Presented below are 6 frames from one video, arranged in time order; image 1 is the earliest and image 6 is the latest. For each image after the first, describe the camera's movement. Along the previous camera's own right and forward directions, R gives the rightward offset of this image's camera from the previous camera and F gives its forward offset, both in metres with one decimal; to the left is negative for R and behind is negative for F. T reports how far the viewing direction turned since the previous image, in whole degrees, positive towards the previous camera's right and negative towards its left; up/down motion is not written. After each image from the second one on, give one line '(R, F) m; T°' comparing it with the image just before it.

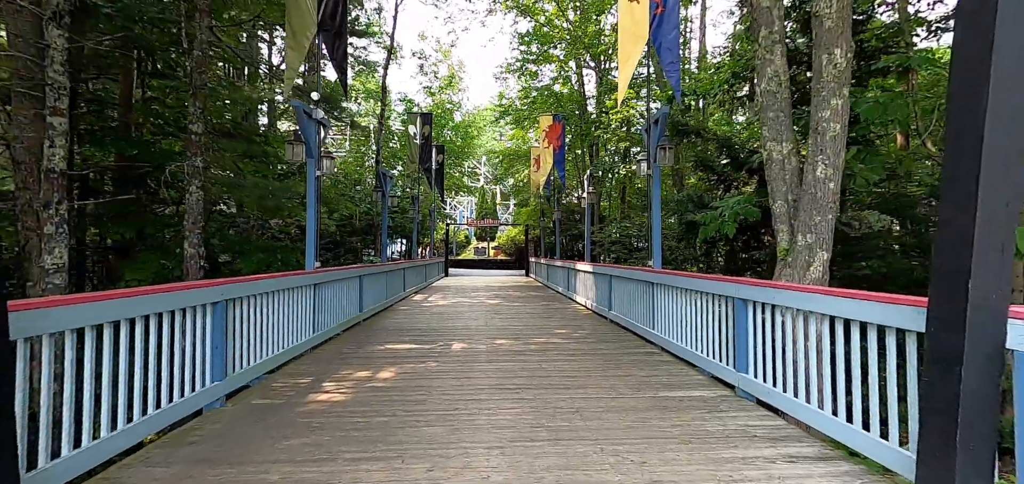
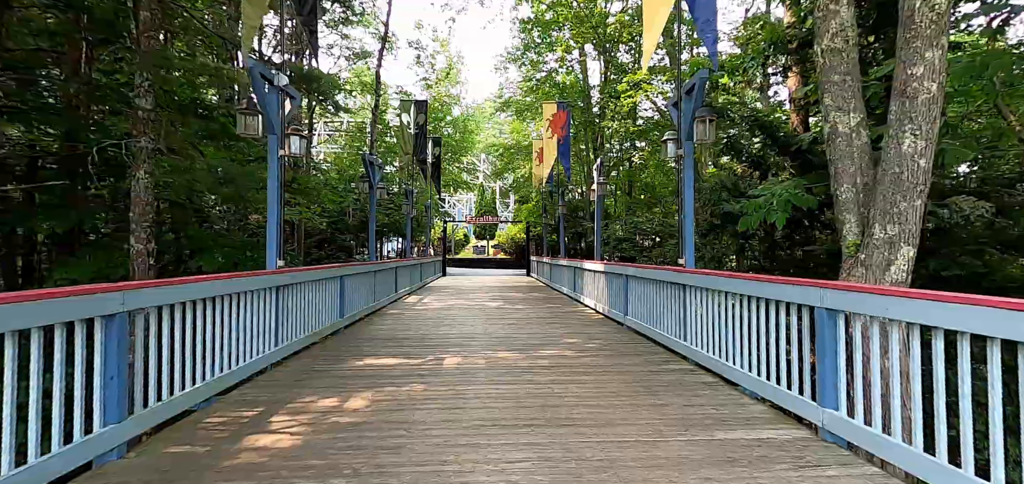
(0.0, +0.9) m; 0°
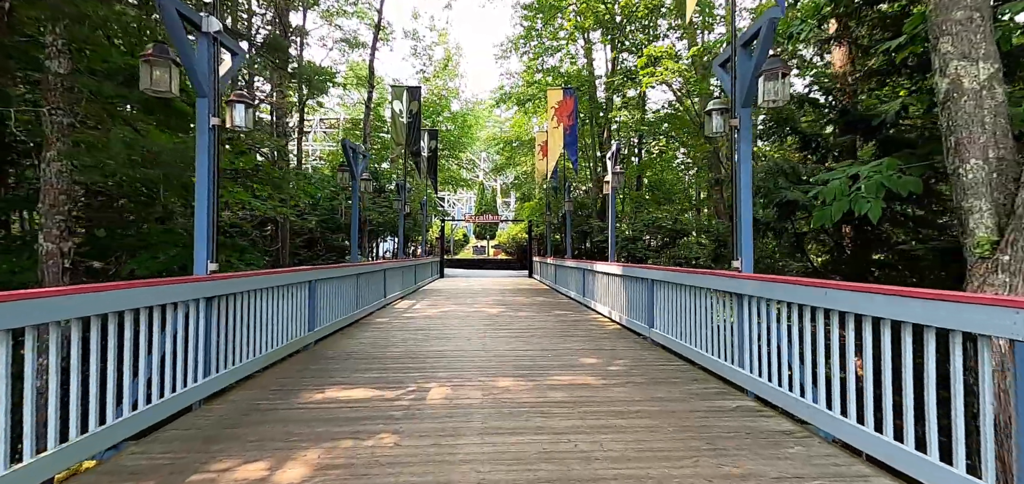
(0.0, +1.0) m; 0°
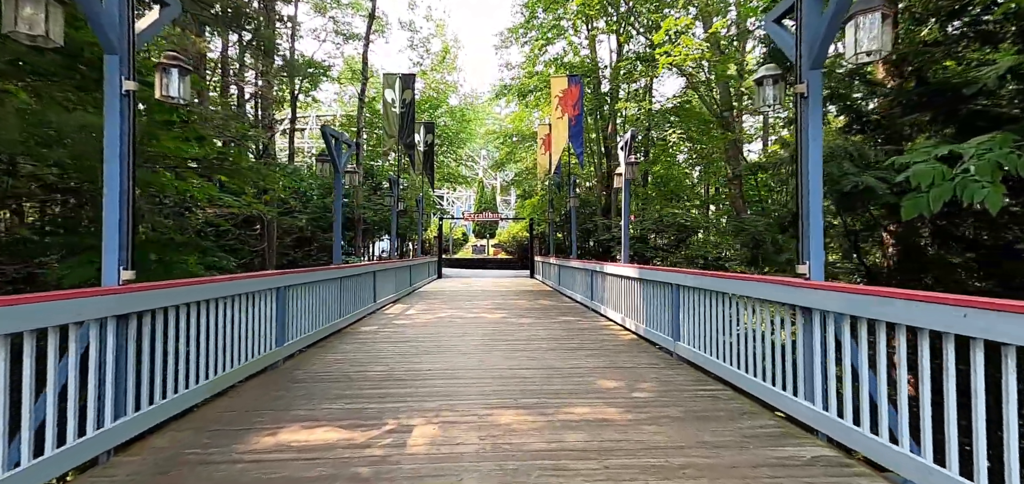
(0.0, +0.8) m; 0°
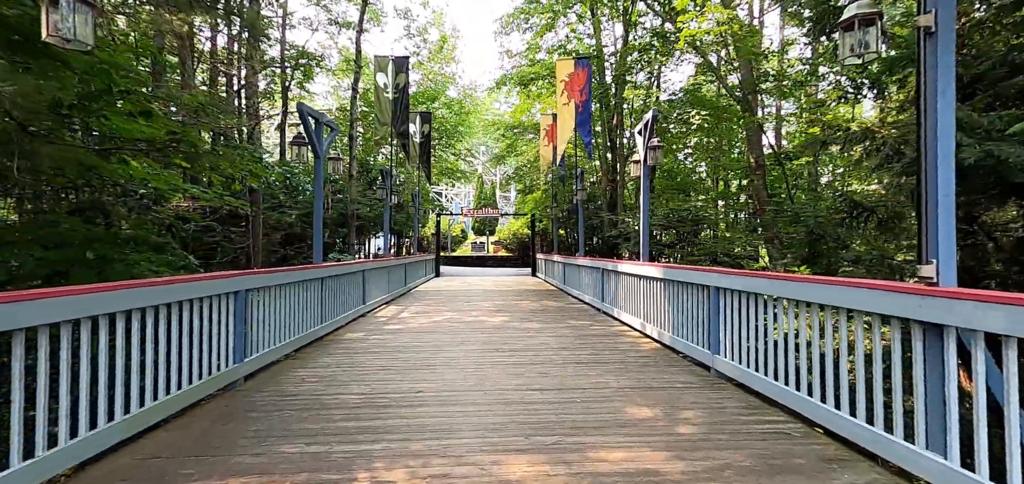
(-0.1, +0.8) m; 0°
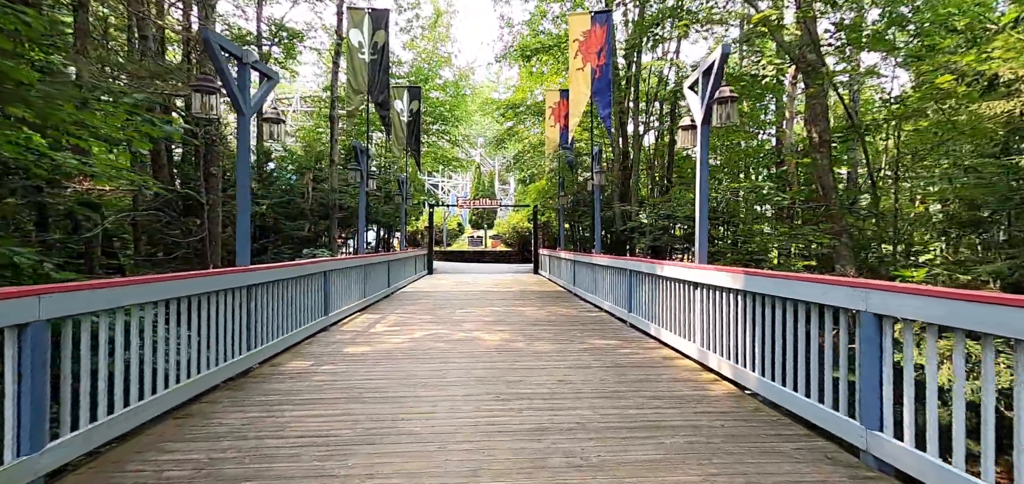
(-0.1, +1.6) m; 0°
